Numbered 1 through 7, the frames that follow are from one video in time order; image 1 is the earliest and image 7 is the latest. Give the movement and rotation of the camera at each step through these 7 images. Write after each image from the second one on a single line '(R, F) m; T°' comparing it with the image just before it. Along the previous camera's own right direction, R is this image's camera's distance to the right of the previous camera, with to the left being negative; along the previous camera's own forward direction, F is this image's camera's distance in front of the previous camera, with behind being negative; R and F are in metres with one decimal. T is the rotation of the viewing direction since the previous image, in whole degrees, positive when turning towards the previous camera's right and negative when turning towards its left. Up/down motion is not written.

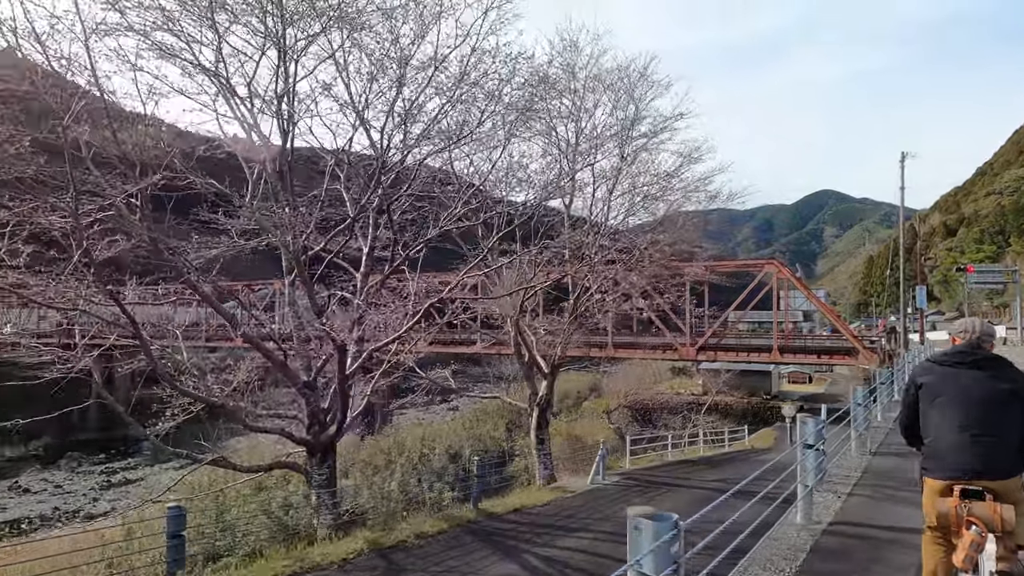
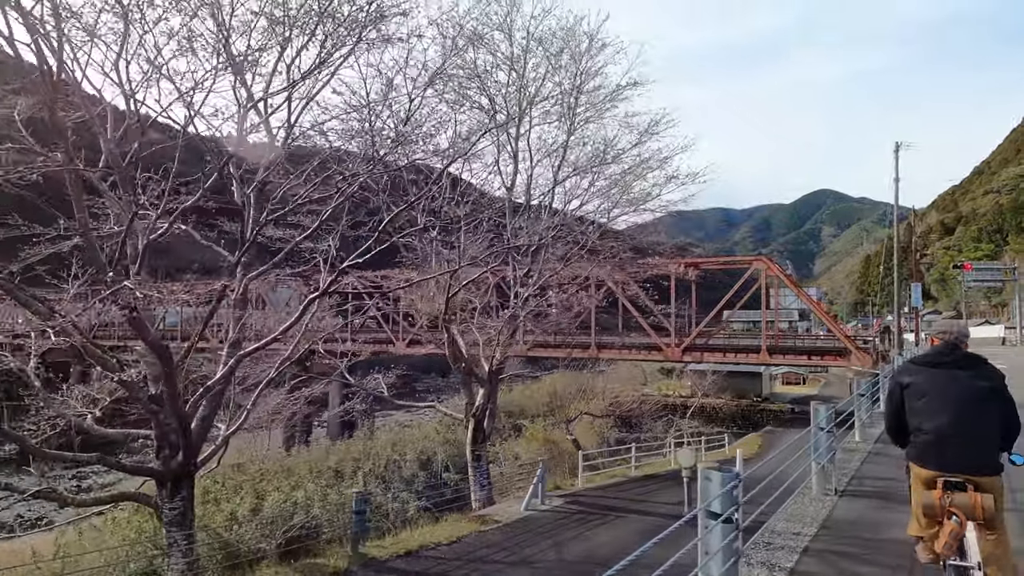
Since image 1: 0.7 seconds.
(+0.6, +0.9) m; 0°
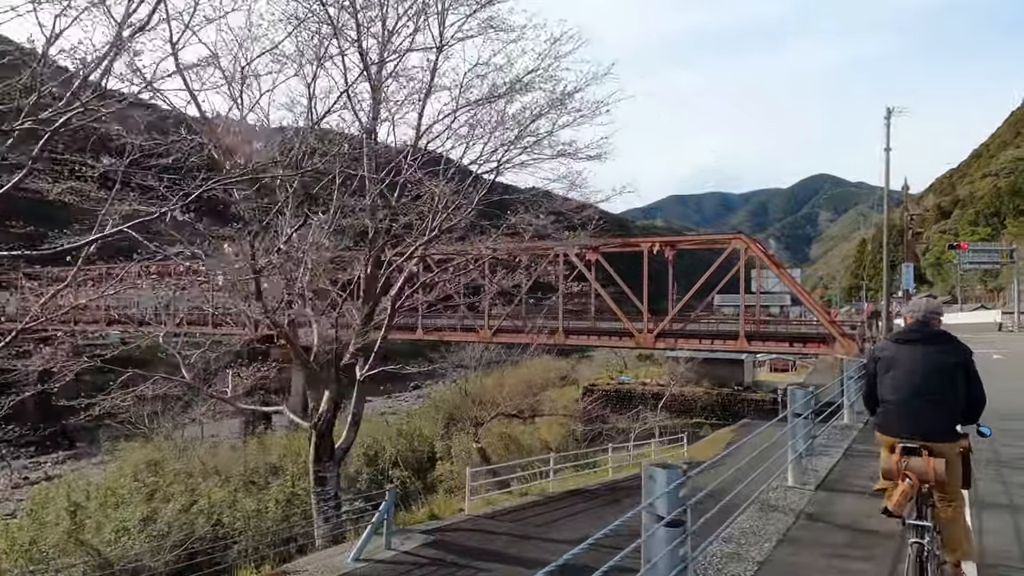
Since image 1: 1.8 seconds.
(+1.0, +1.5) m; 0°
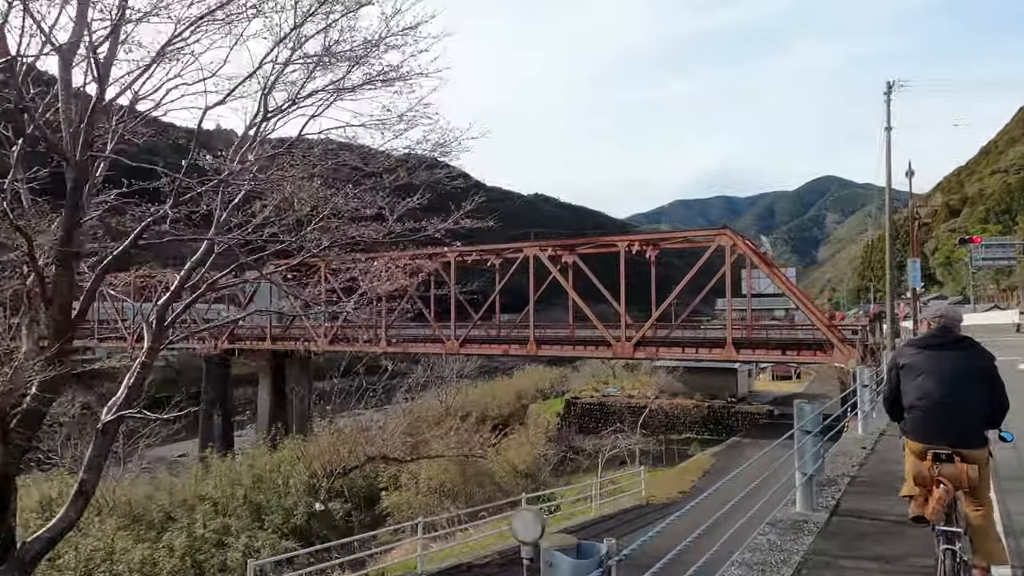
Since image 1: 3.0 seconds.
(+1.1, +1.8) m; -1°
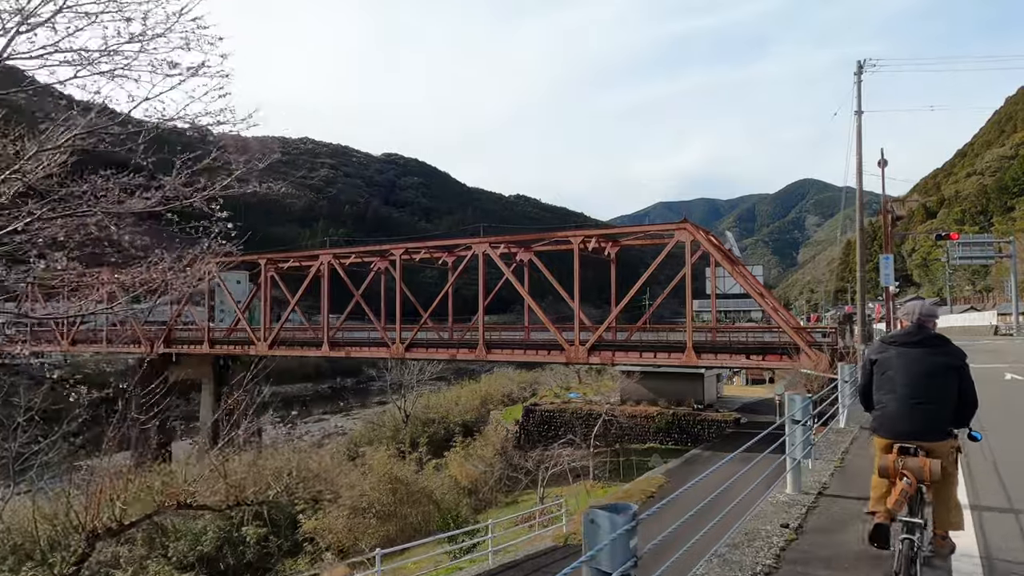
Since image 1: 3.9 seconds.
(+0.9, +1.3) m; +1°
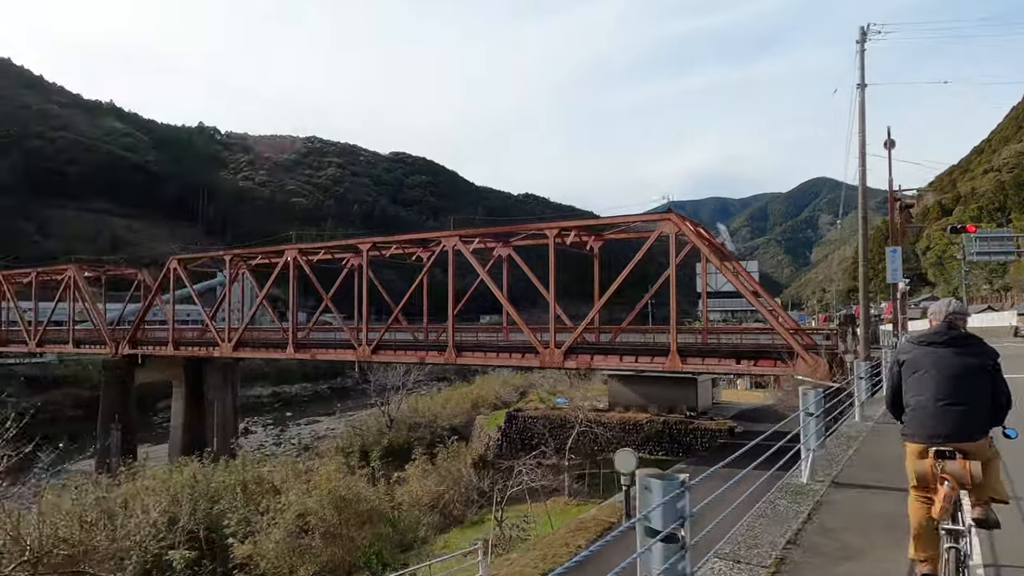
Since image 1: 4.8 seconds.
(+0.9, +1.3) m; -1°
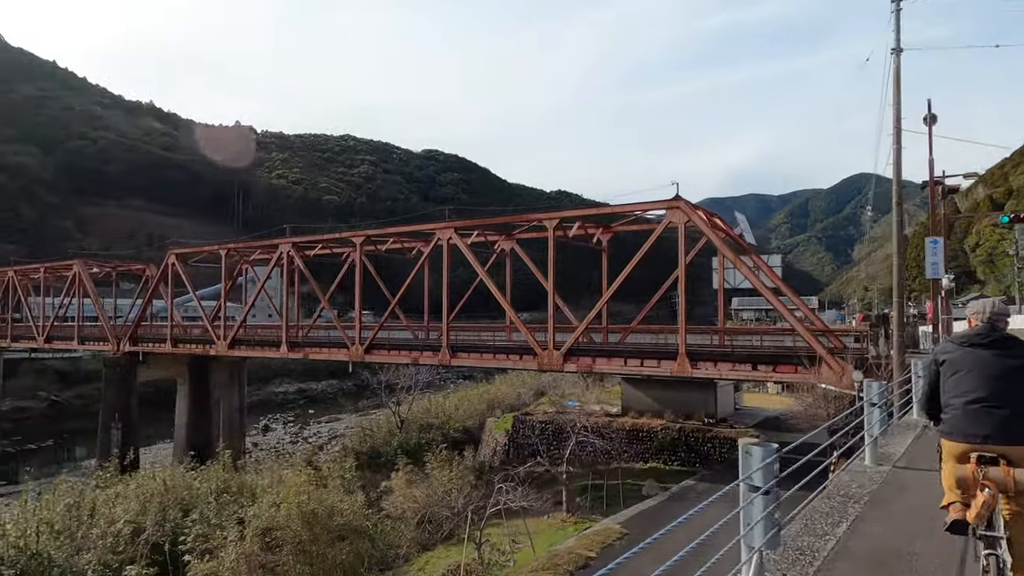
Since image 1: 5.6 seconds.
(+0.8, +1.1) m; -3°
